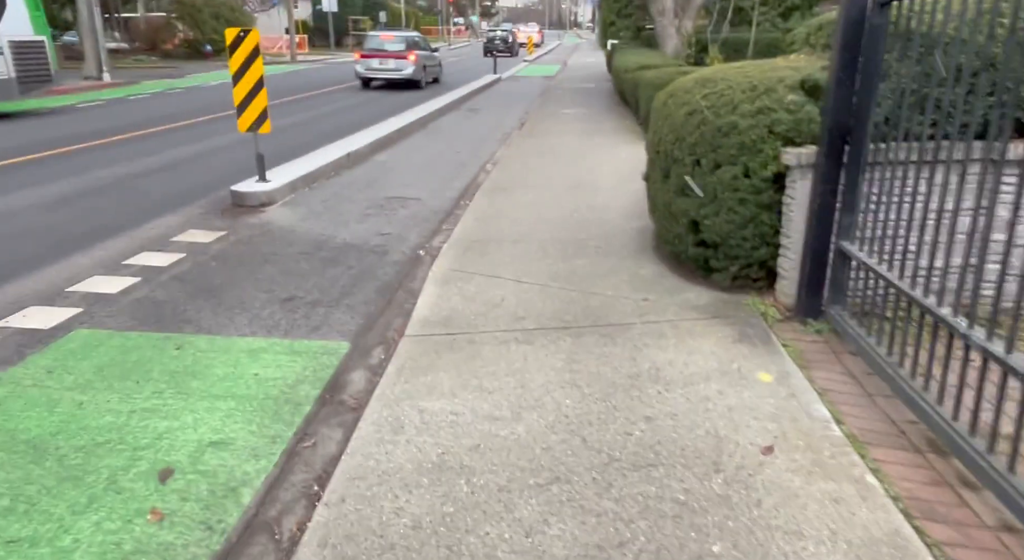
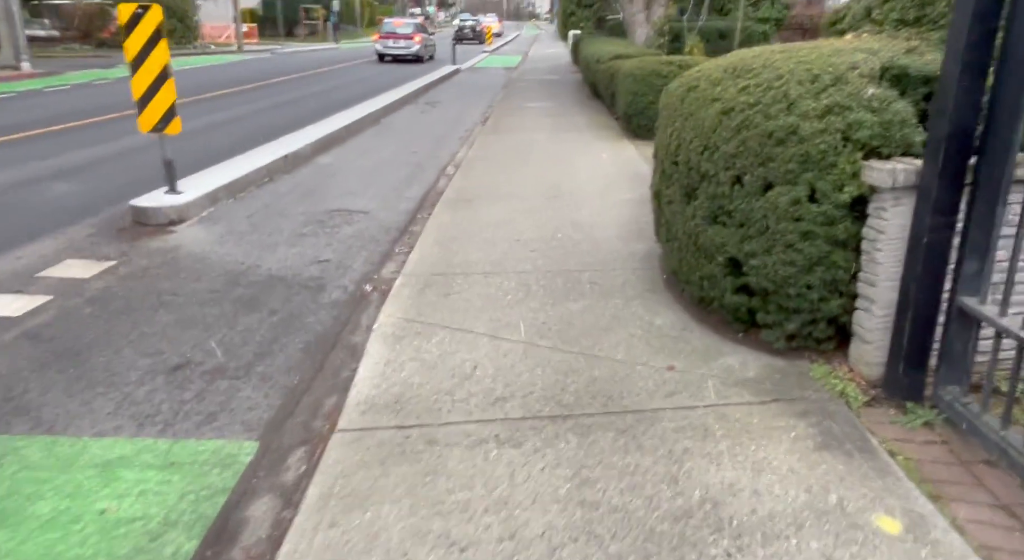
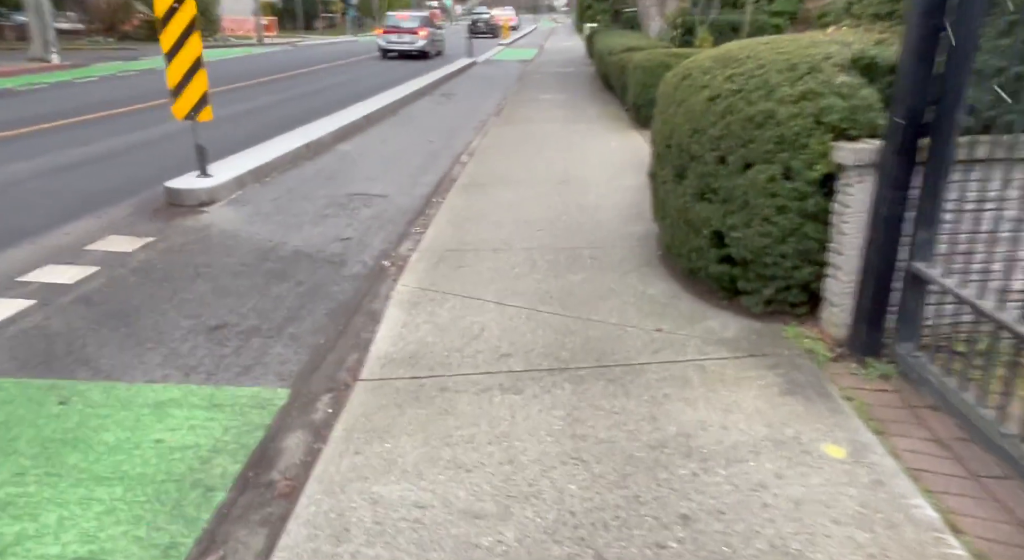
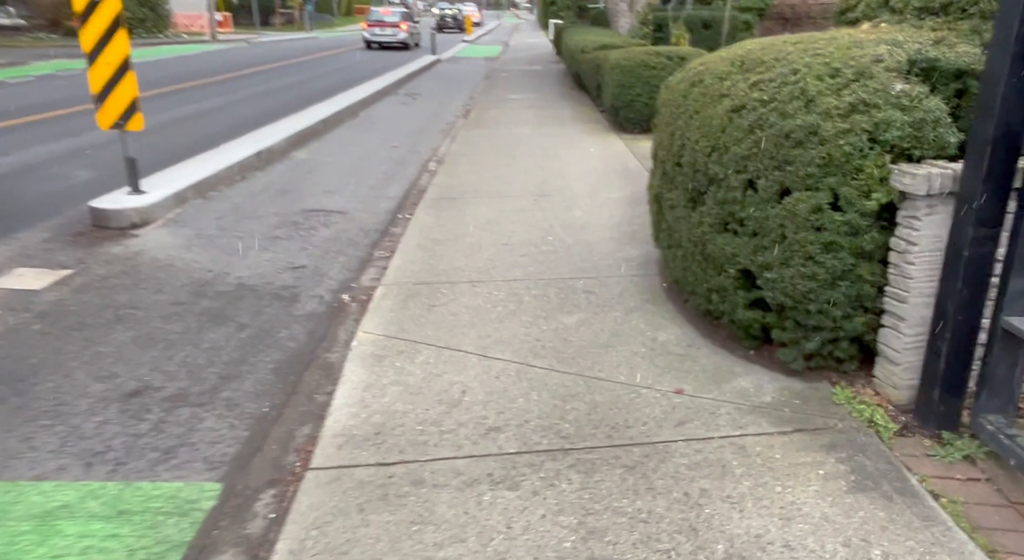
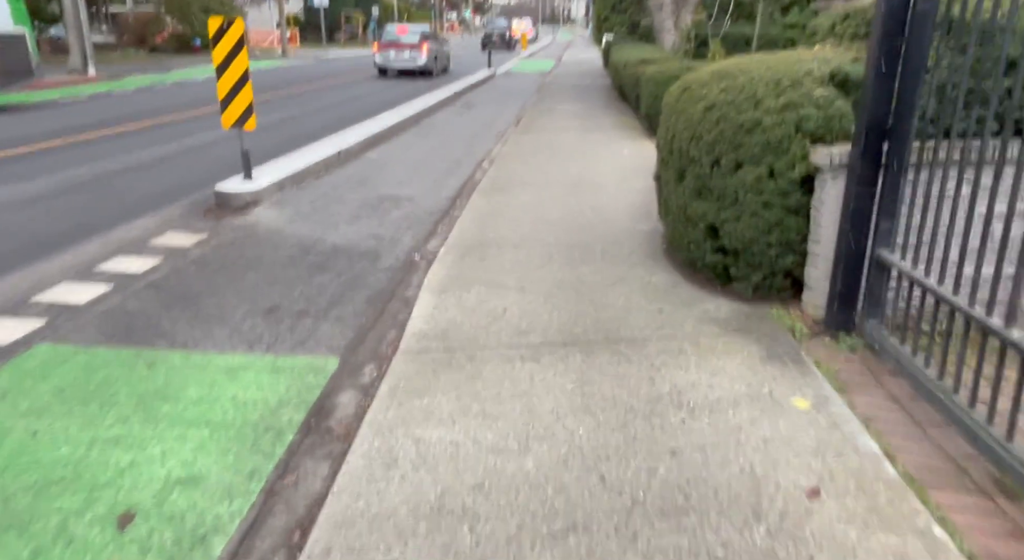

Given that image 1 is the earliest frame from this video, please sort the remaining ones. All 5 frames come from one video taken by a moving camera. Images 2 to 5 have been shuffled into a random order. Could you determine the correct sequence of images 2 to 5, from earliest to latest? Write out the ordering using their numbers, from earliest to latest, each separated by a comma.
5, 3, 2, 4
